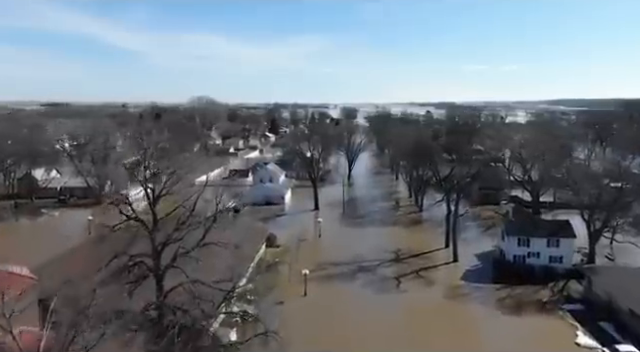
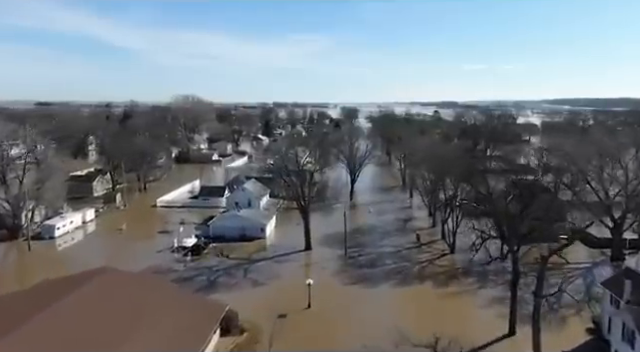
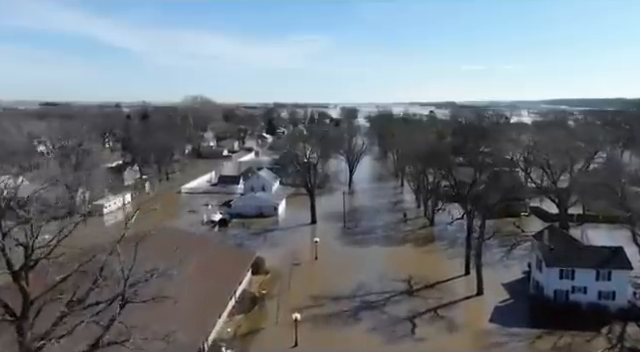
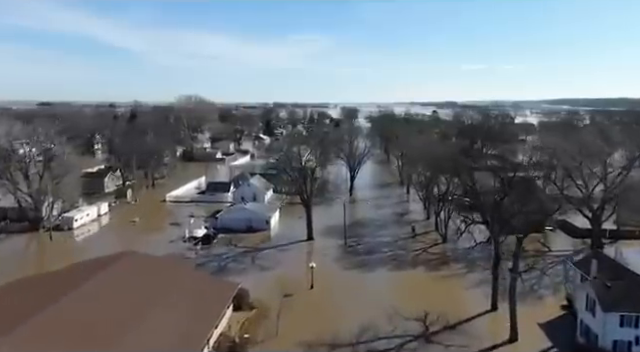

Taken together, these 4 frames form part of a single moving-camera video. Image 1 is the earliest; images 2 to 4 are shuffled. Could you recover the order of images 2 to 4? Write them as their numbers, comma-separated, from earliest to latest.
3, 4, 2
